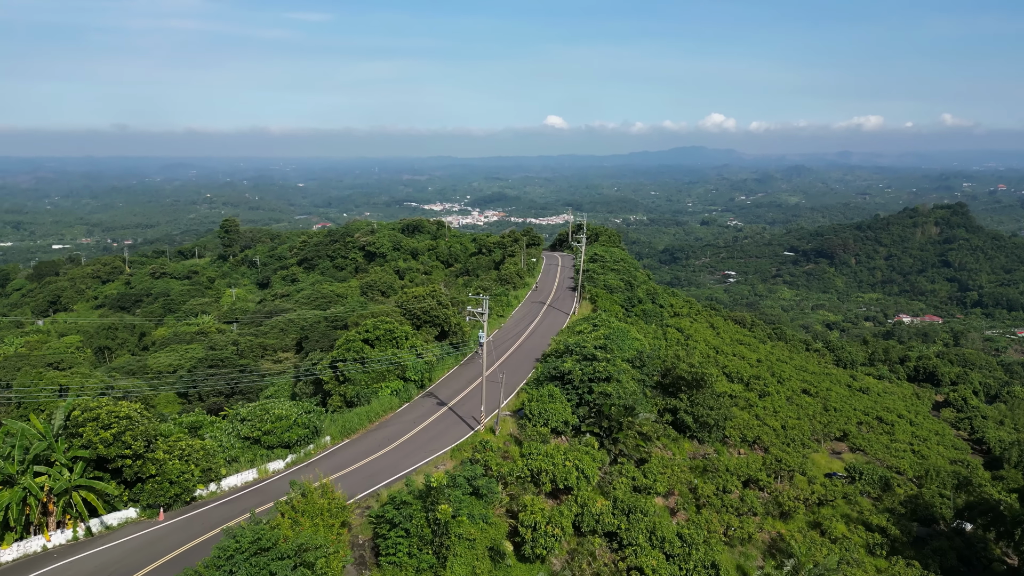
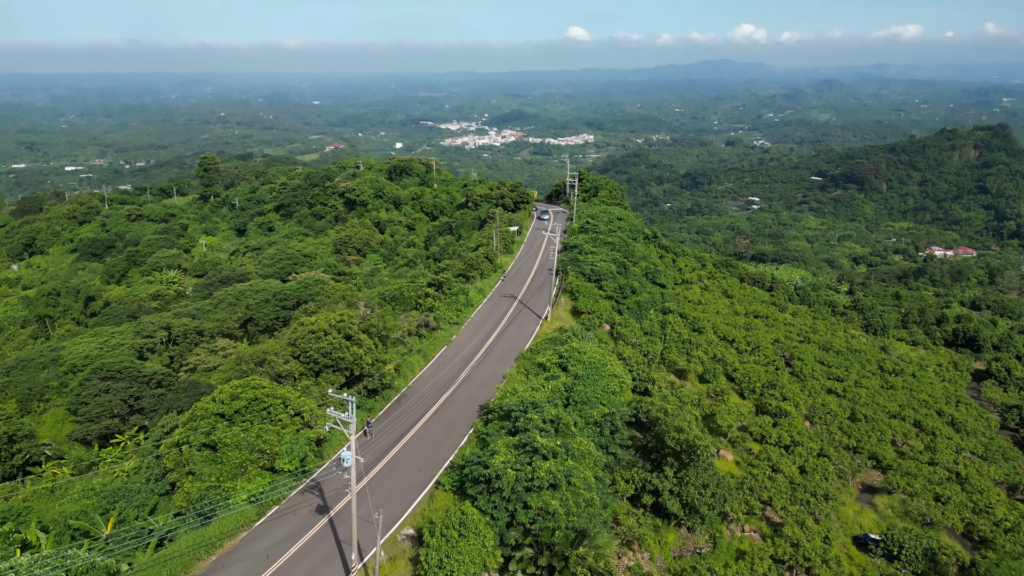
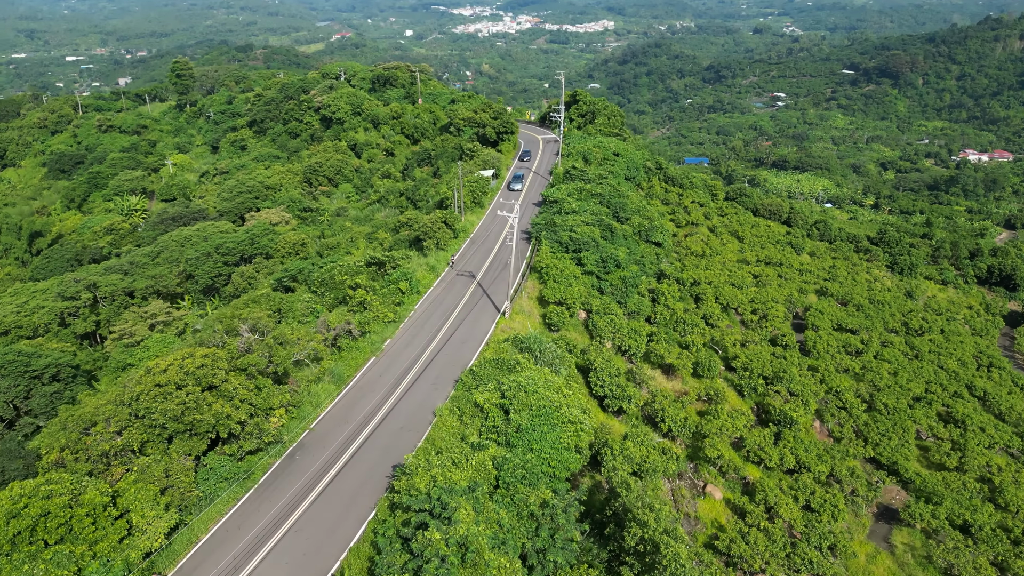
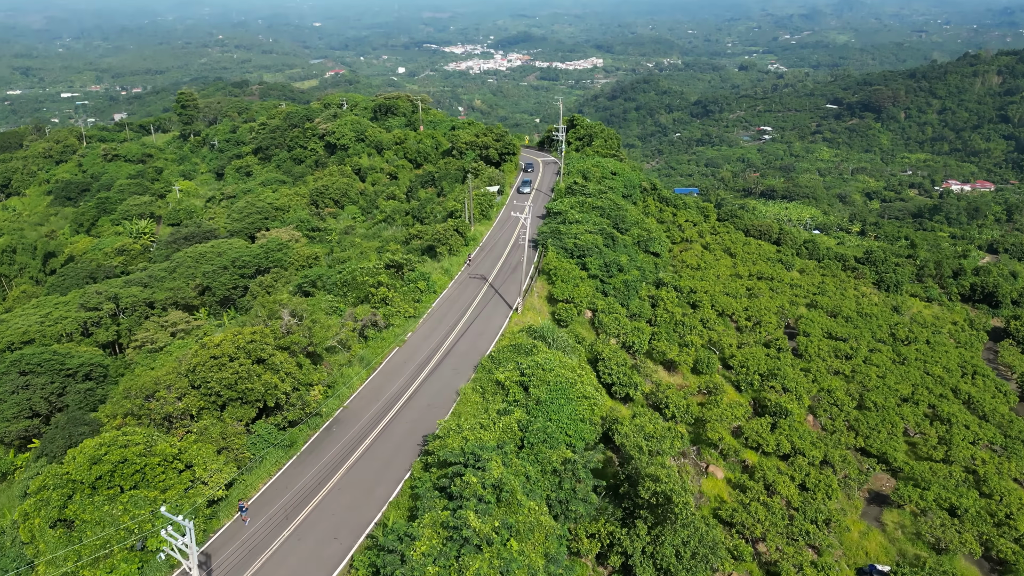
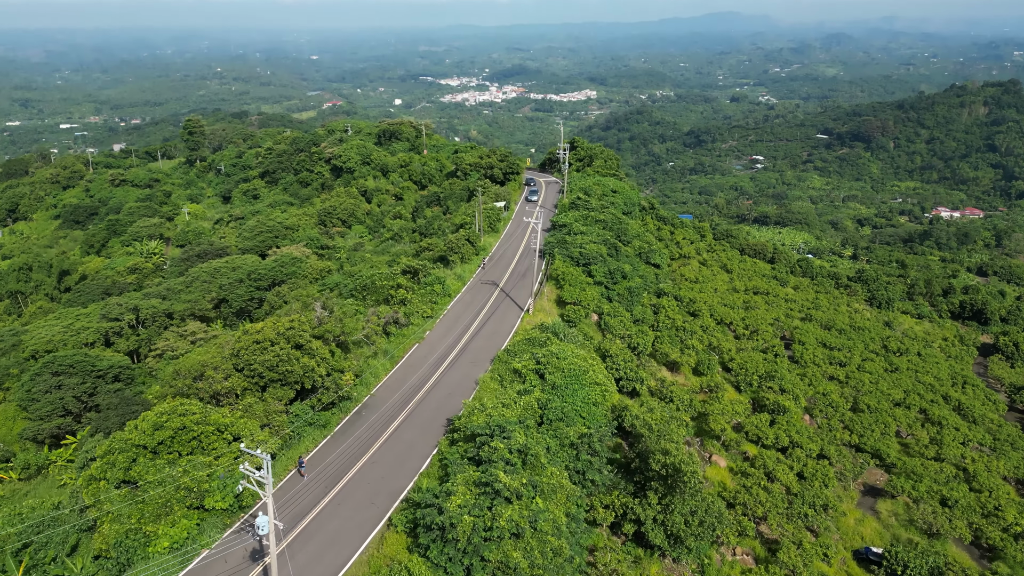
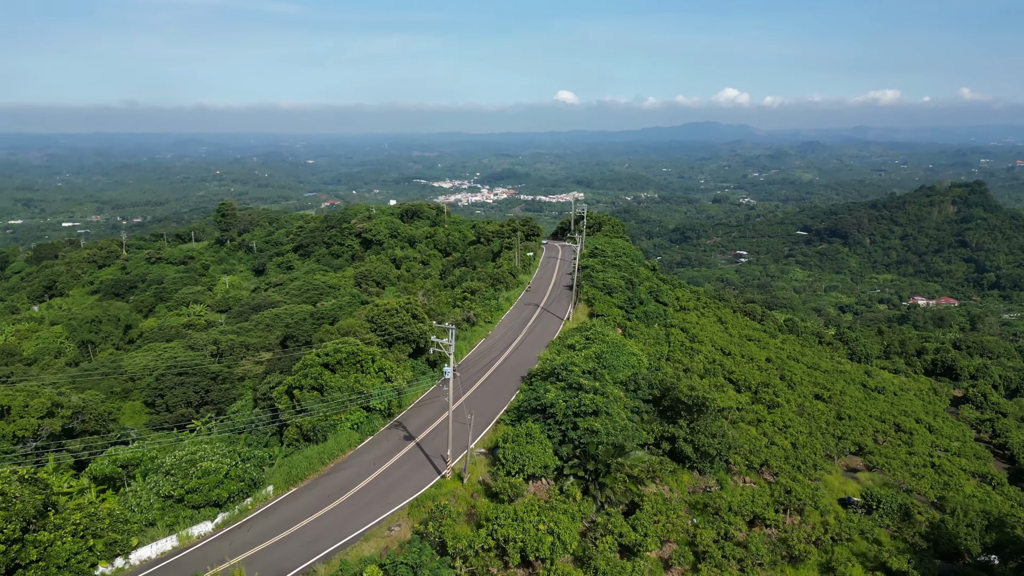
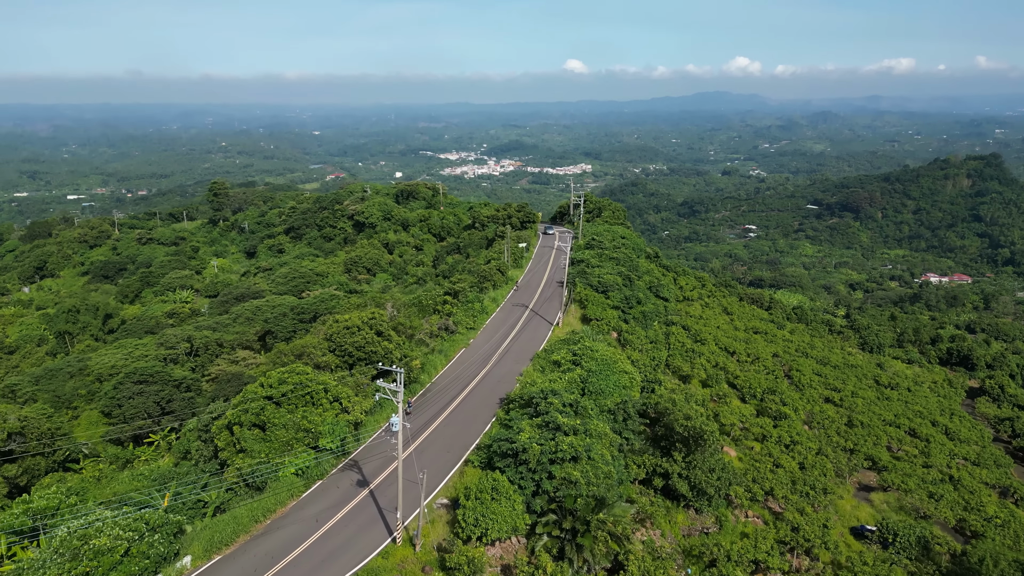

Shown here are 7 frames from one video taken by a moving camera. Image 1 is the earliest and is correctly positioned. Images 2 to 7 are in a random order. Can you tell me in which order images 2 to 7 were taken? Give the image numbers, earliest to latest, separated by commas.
6, 7, 2, 5, 4, 3
